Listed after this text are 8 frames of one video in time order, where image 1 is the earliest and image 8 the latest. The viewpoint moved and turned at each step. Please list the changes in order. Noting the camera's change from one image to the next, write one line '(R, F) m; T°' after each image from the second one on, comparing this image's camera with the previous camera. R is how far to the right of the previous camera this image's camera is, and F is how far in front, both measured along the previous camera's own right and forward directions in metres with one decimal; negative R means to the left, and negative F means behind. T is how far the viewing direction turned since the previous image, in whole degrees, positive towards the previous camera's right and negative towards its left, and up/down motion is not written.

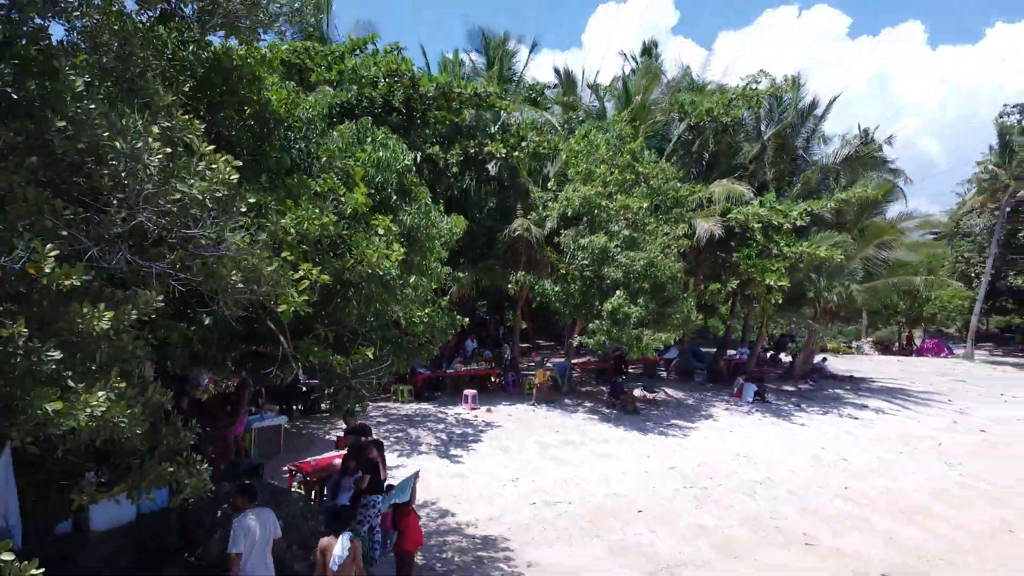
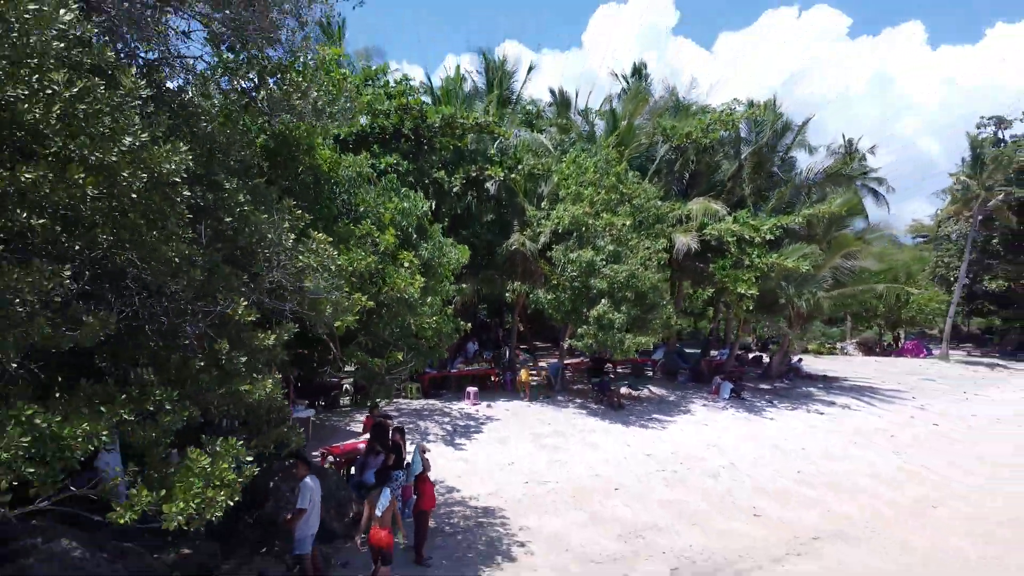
(+0.1, -1.5) m; 0°
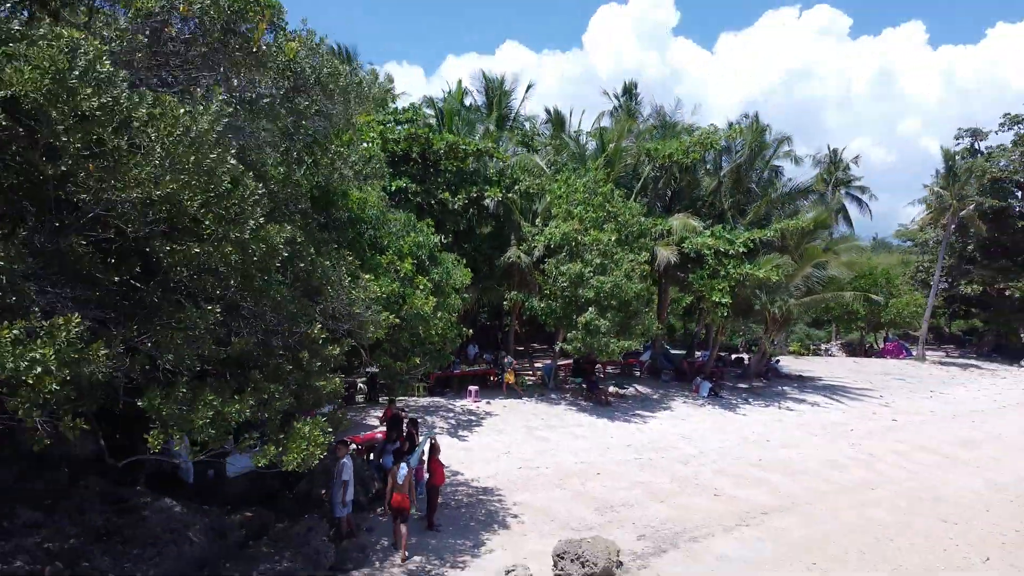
(+0.1, -1.6) m; 0°
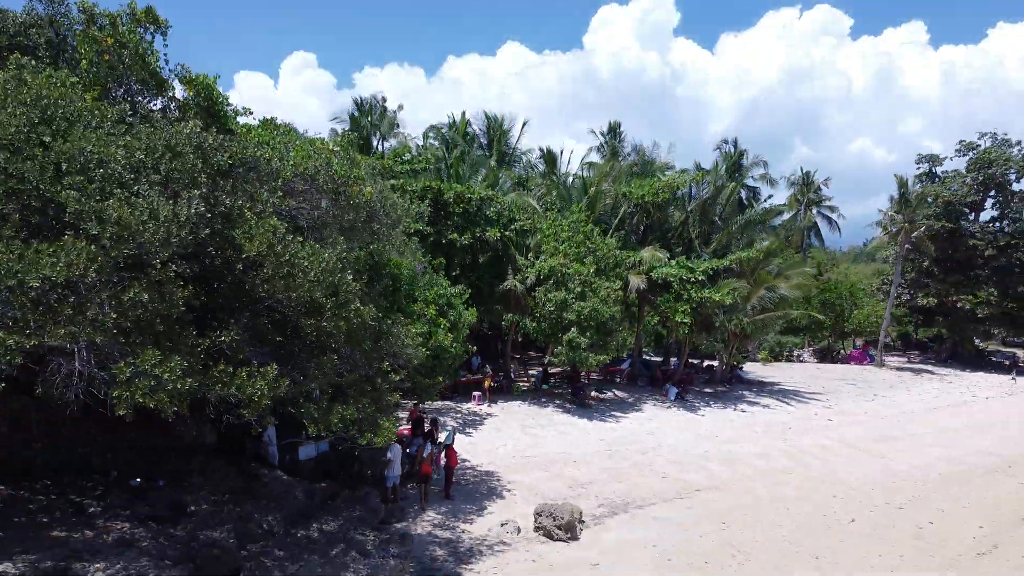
(+0.1, -3.3) m; 0°
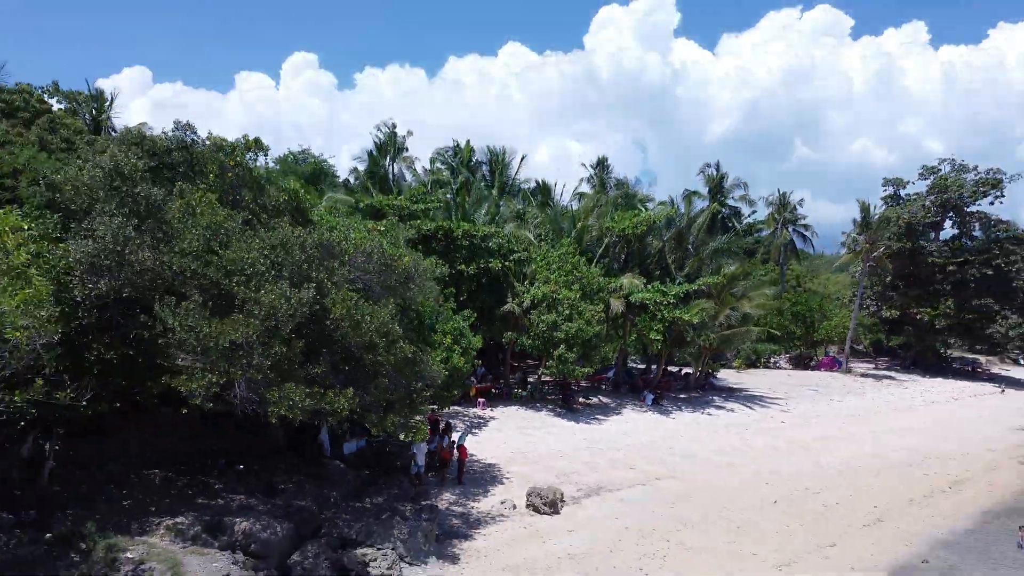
(+0.1, -3.4) m; 0°
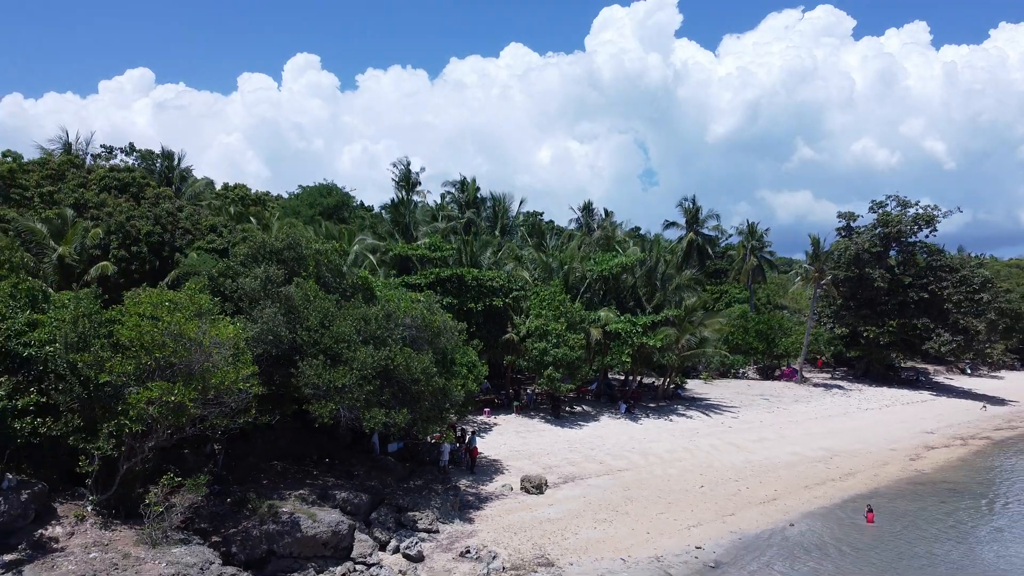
(+0.1, -5.8) m; 0°
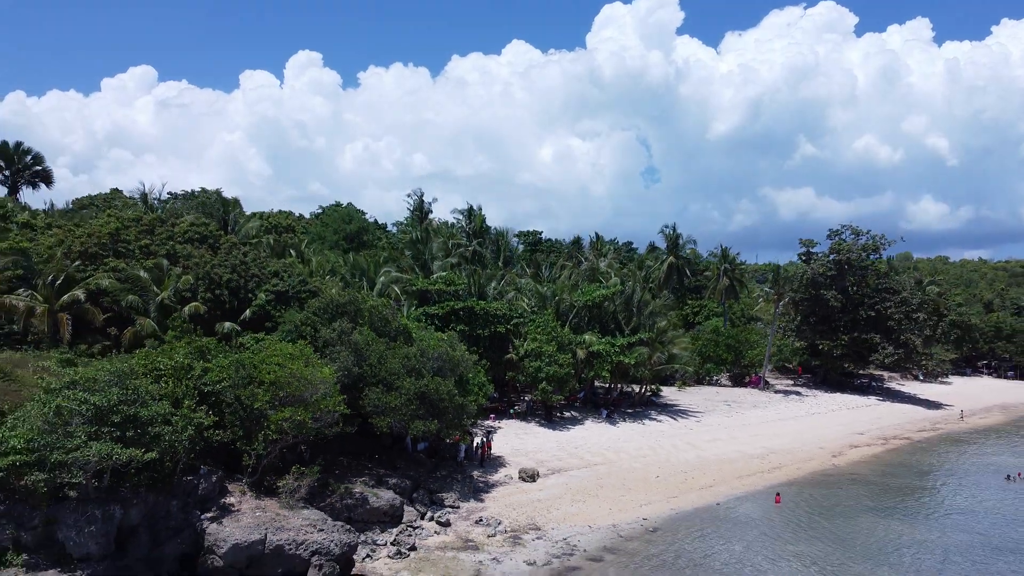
(+0.1, -6.5) m; 0°
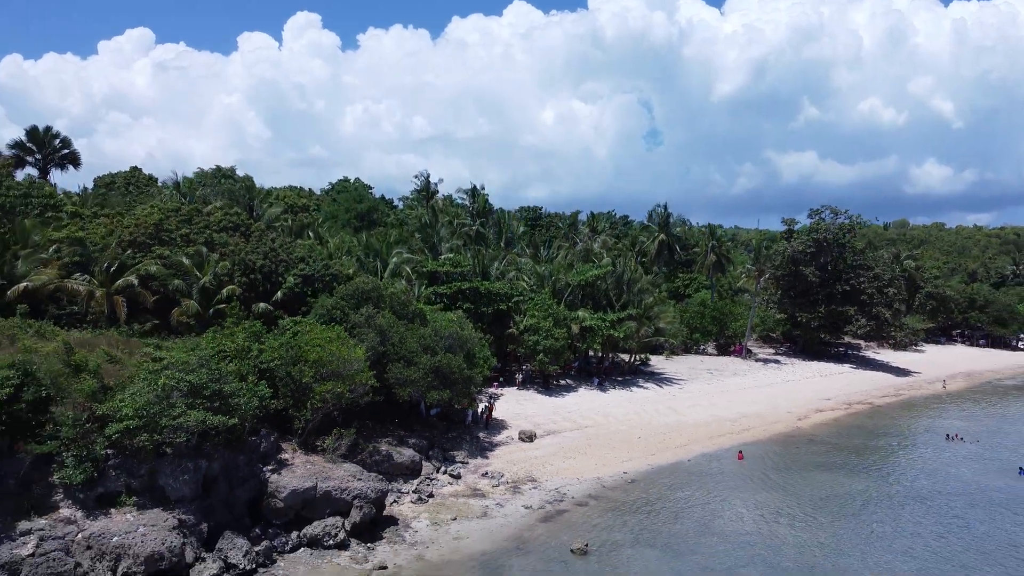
(0.0, -3.8) m; 0°
